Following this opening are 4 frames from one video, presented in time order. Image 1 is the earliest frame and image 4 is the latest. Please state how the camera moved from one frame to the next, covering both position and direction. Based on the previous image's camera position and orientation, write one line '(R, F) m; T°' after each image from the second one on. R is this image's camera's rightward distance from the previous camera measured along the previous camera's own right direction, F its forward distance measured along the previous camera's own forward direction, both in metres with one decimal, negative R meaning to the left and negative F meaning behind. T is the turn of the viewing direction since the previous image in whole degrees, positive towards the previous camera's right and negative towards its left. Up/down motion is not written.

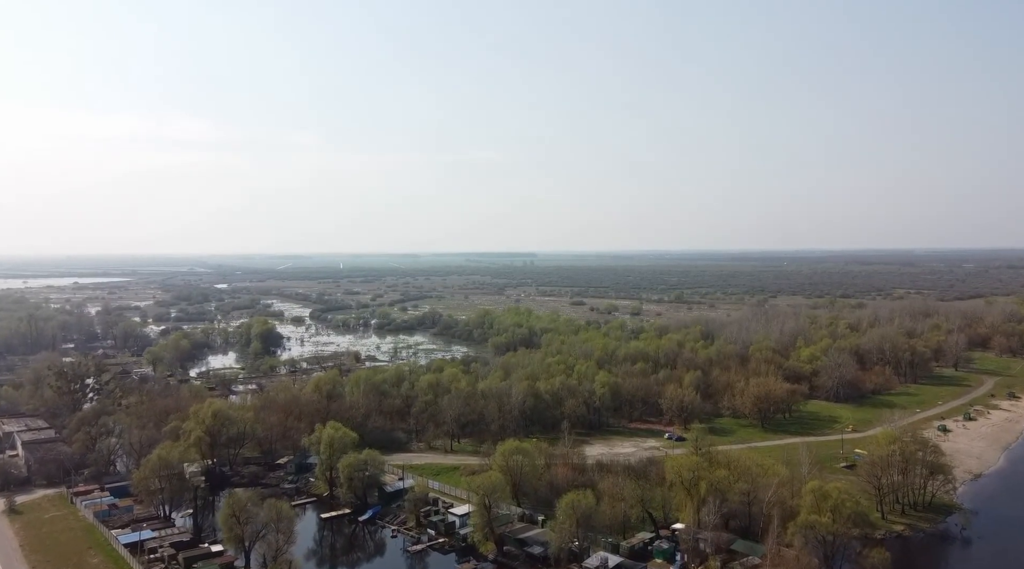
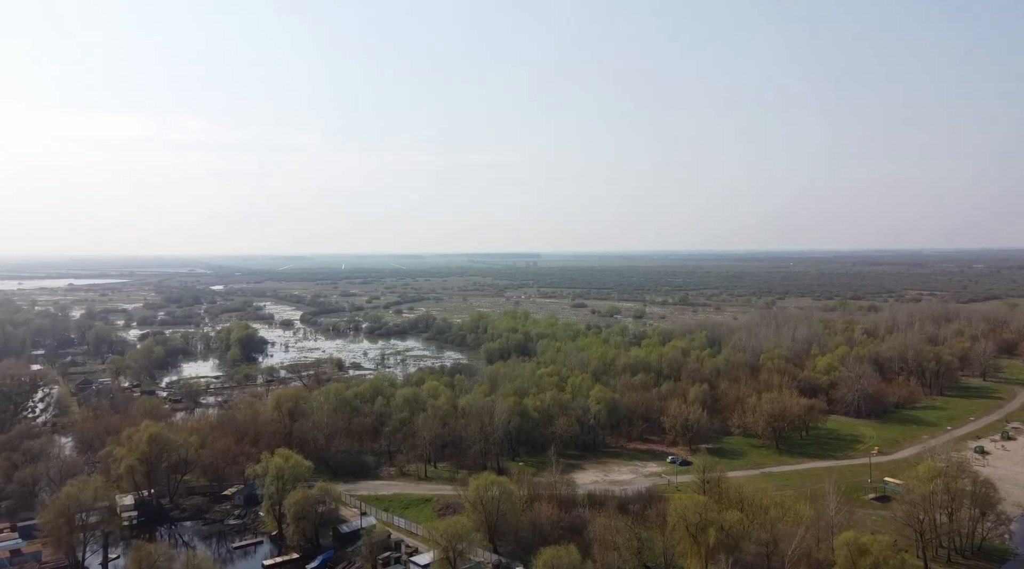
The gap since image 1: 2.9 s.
(+1.3, +6.3) m; 0°
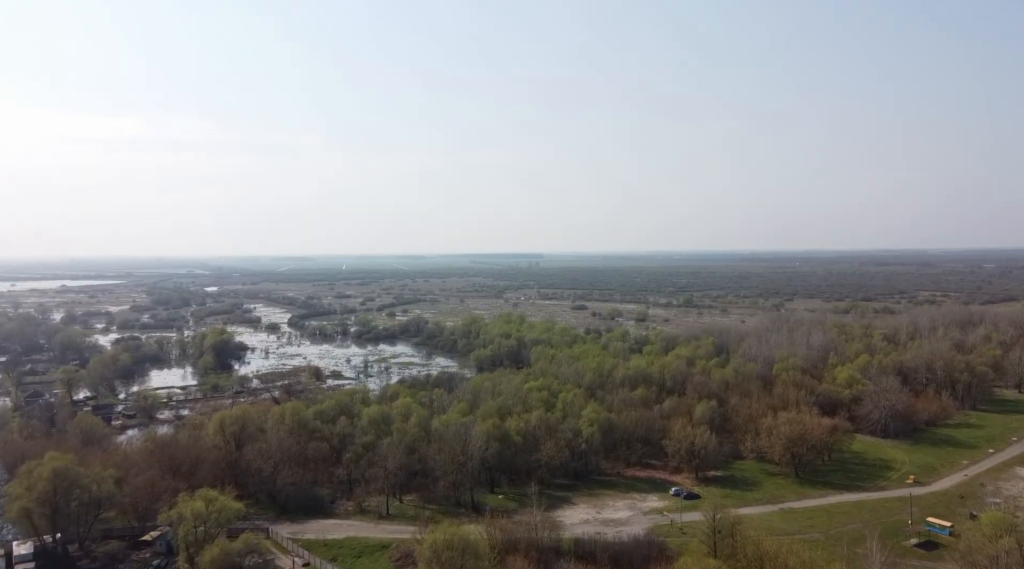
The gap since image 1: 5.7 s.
(+1.4, +6.9) m; 0°
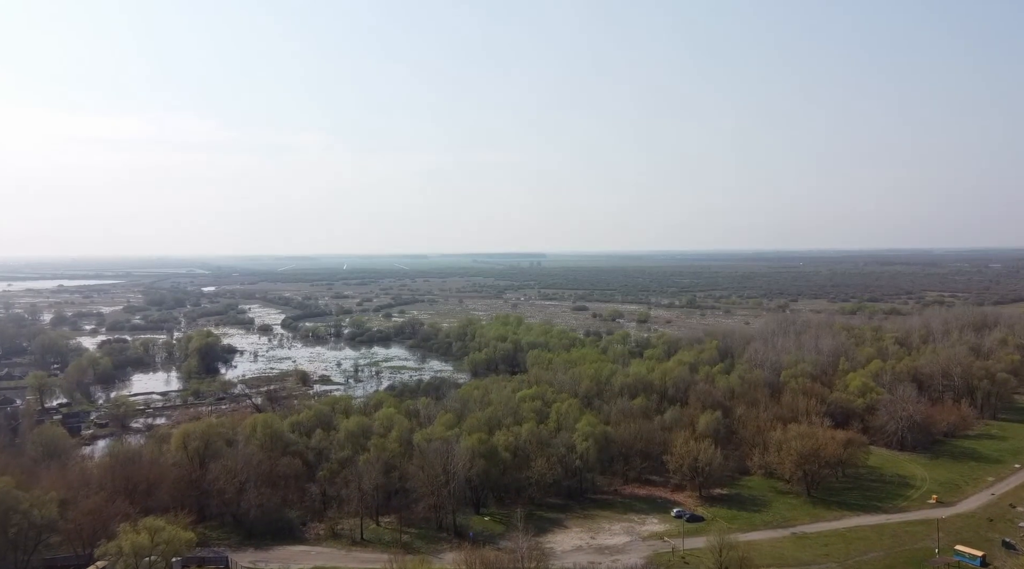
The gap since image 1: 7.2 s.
(+0.8, +3.6) m; 0°
